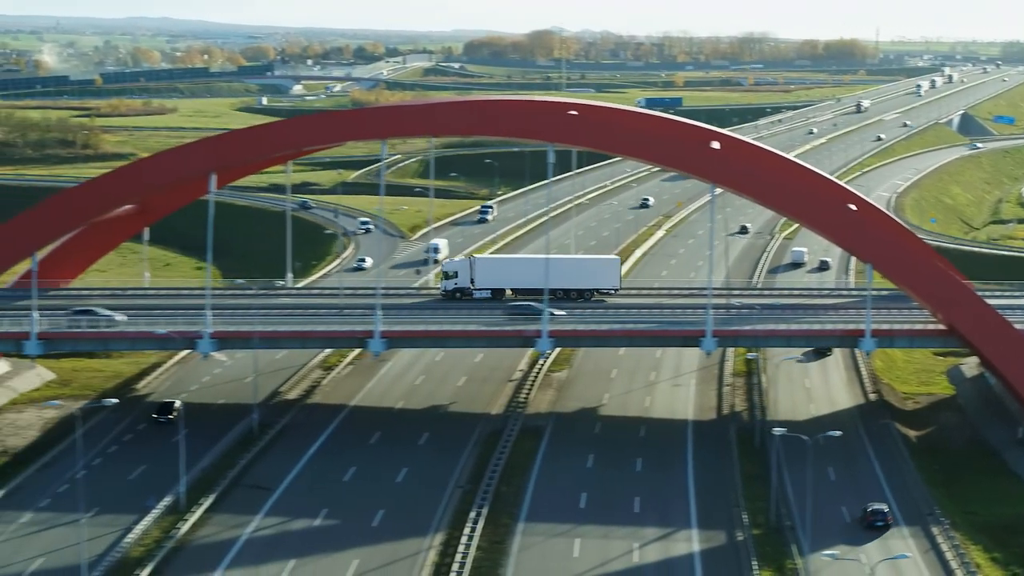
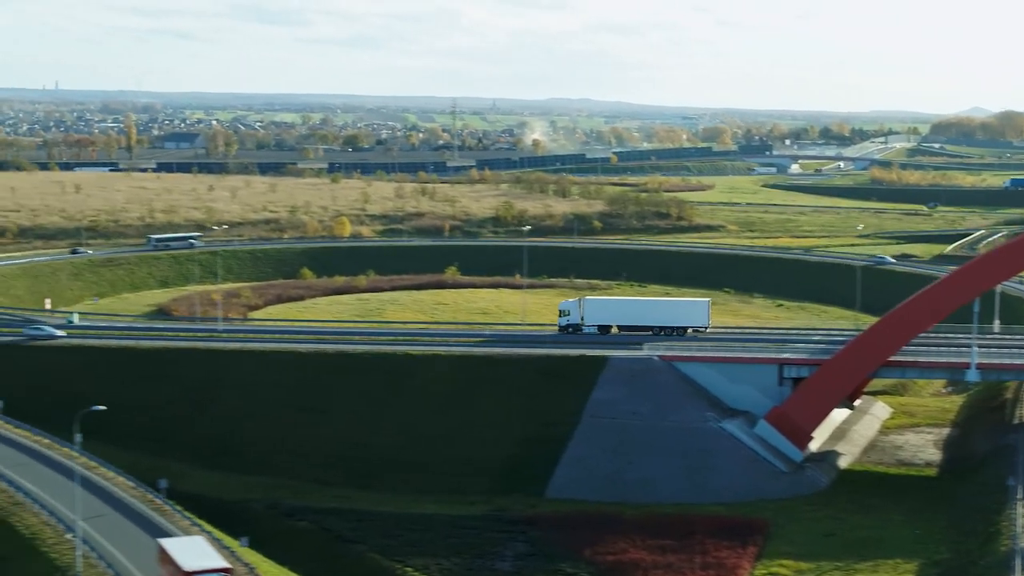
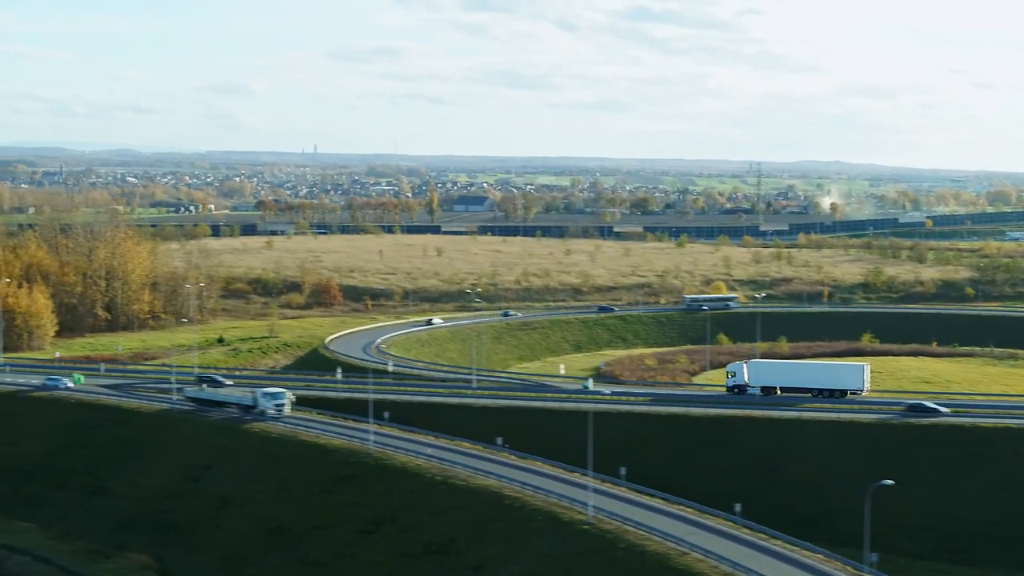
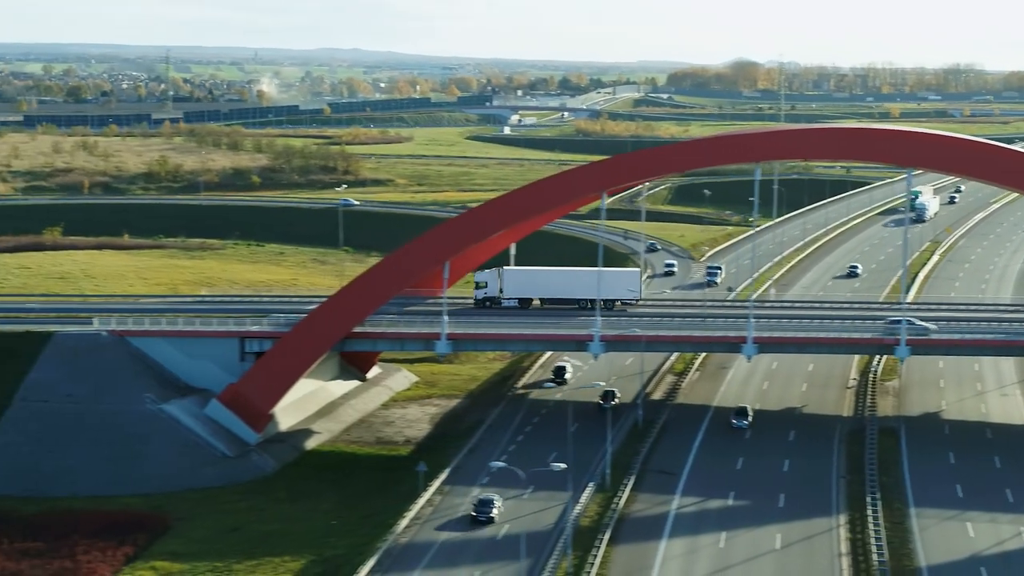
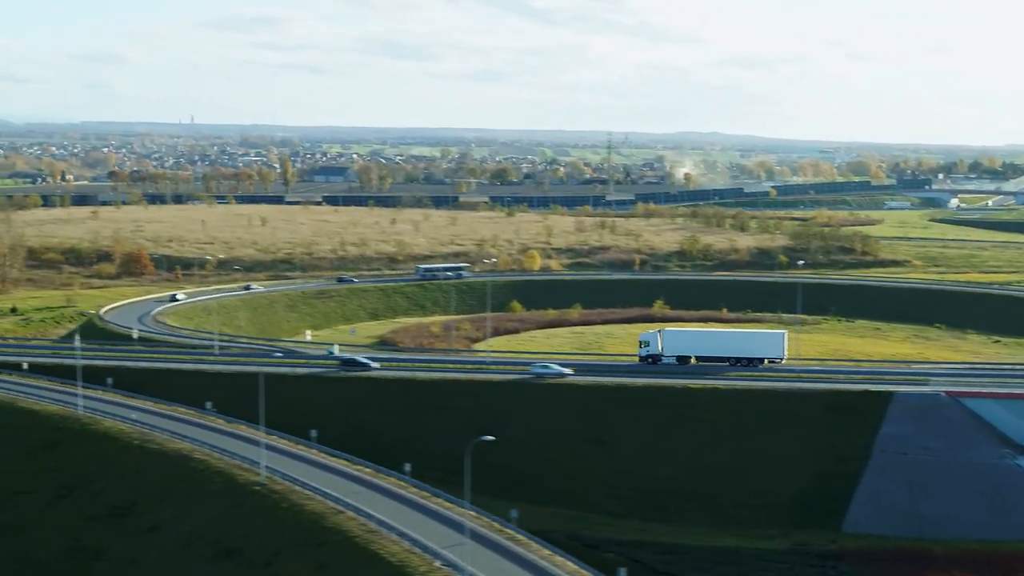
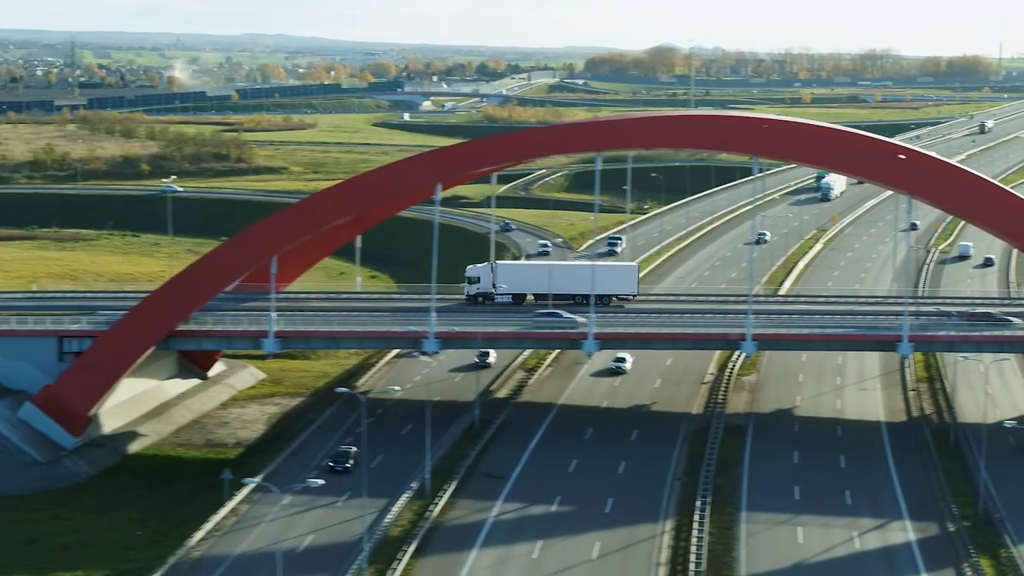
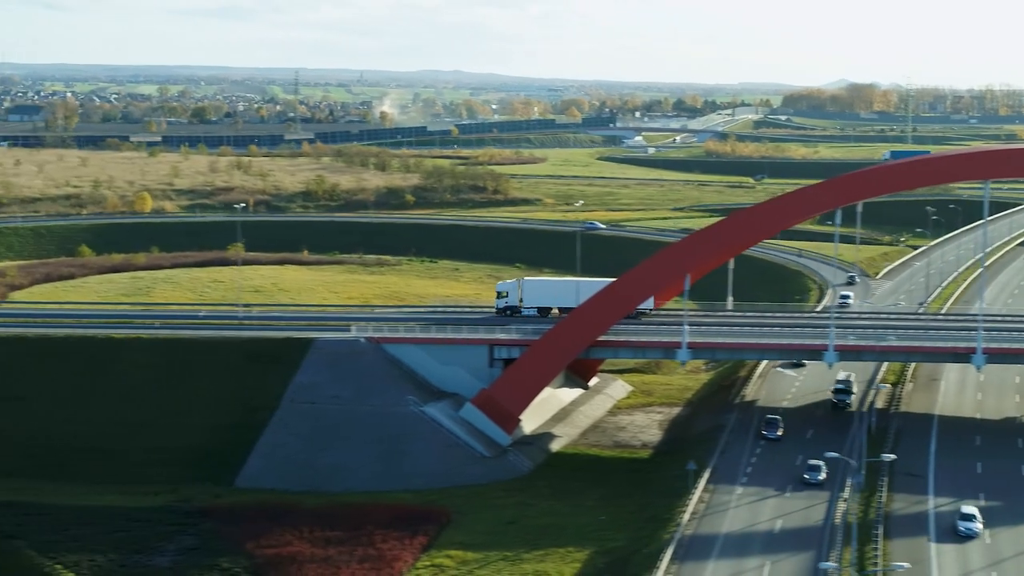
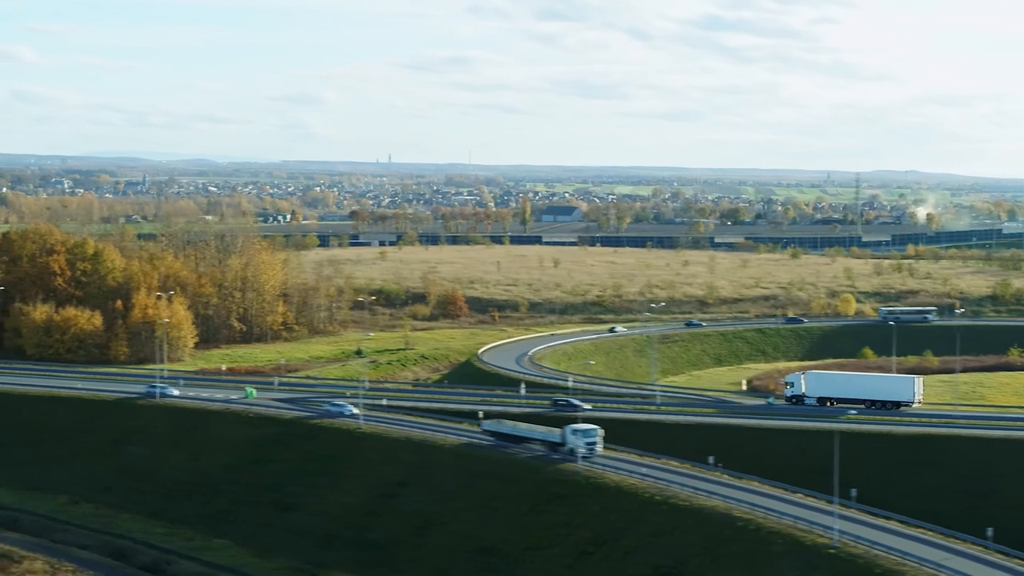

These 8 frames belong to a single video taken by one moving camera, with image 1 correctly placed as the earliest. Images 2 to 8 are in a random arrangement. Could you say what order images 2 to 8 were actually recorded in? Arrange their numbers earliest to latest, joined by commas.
6, 4, 7, 2, 5, 3, 8
